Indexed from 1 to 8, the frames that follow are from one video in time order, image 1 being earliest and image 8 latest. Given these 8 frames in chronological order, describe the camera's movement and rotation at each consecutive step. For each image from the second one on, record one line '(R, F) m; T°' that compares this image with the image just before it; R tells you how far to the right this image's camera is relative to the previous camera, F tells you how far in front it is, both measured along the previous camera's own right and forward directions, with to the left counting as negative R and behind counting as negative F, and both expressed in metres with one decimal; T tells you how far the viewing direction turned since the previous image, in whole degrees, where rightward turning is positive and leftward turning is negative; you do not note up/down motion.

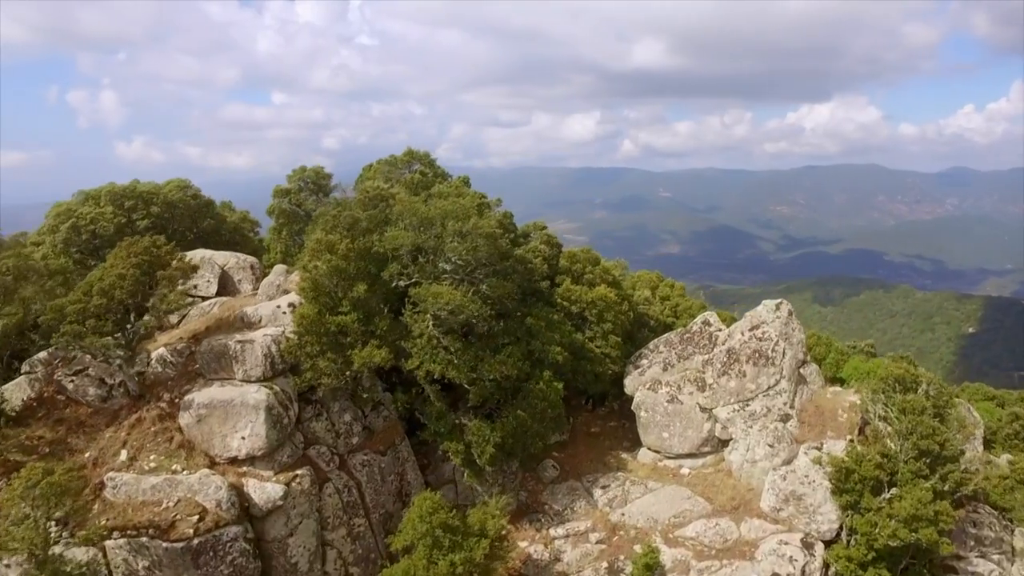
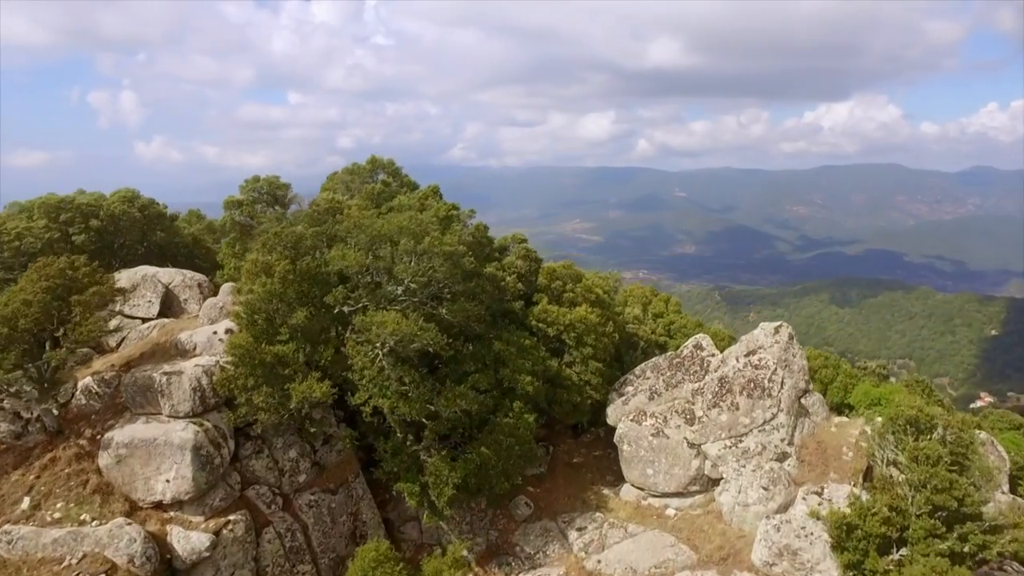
(+0.7, +0.9) m; -1°
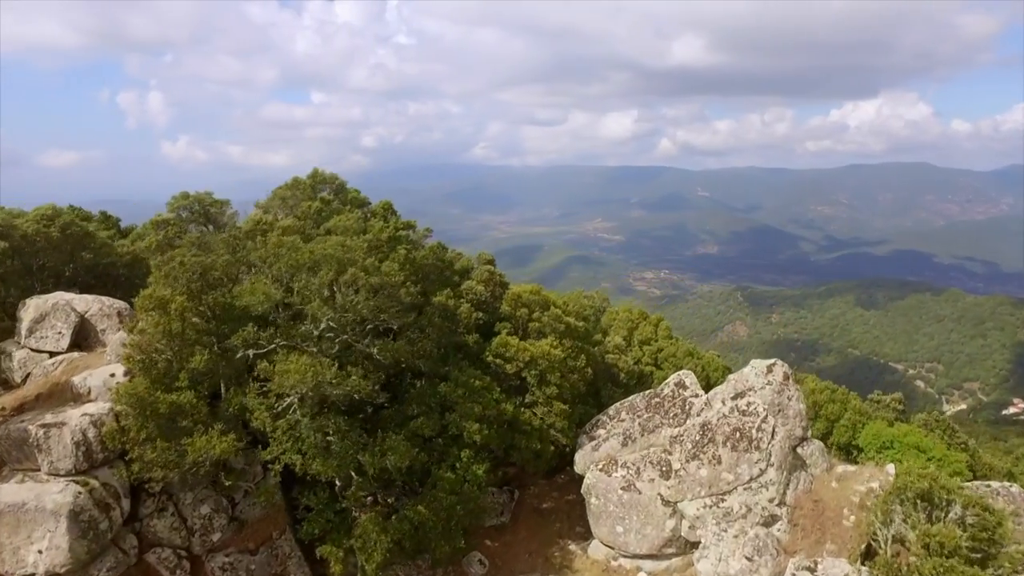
(+0.9, +1.2) m; -2°
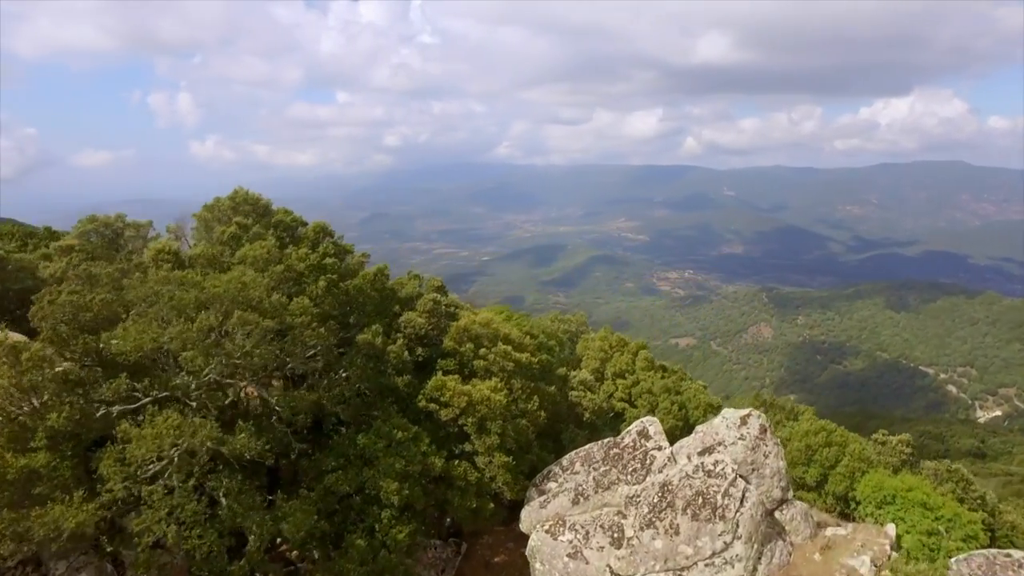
(+1.1, +1.1) m; -2°
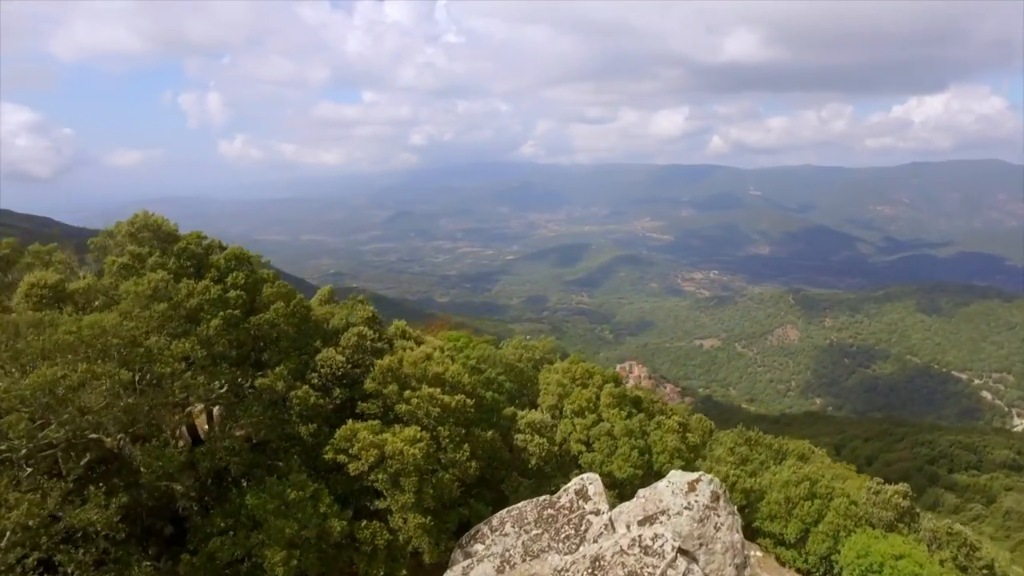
(+1.2, +1.0) m; -2°
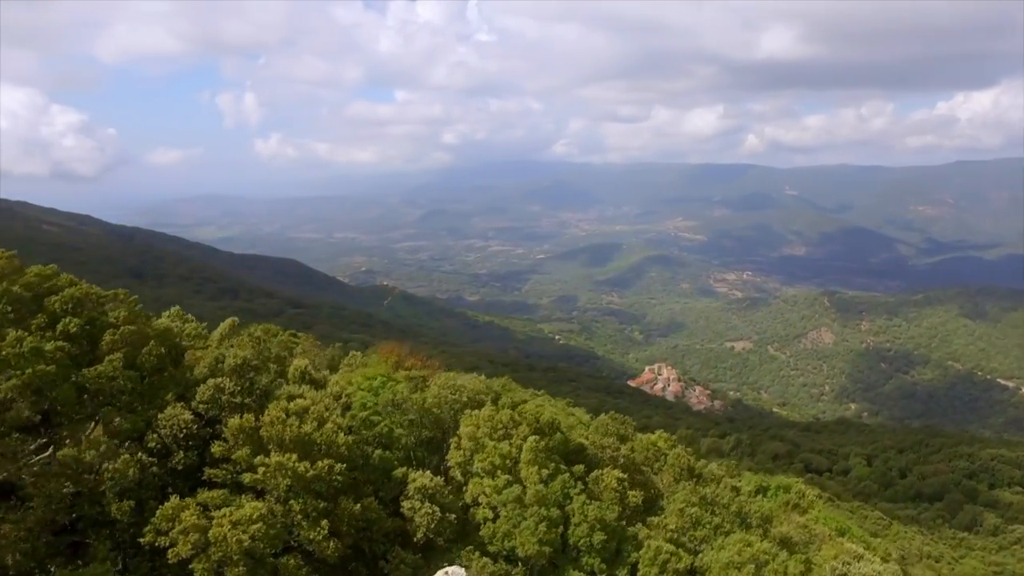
(+1.7, +1.3) m; -3°
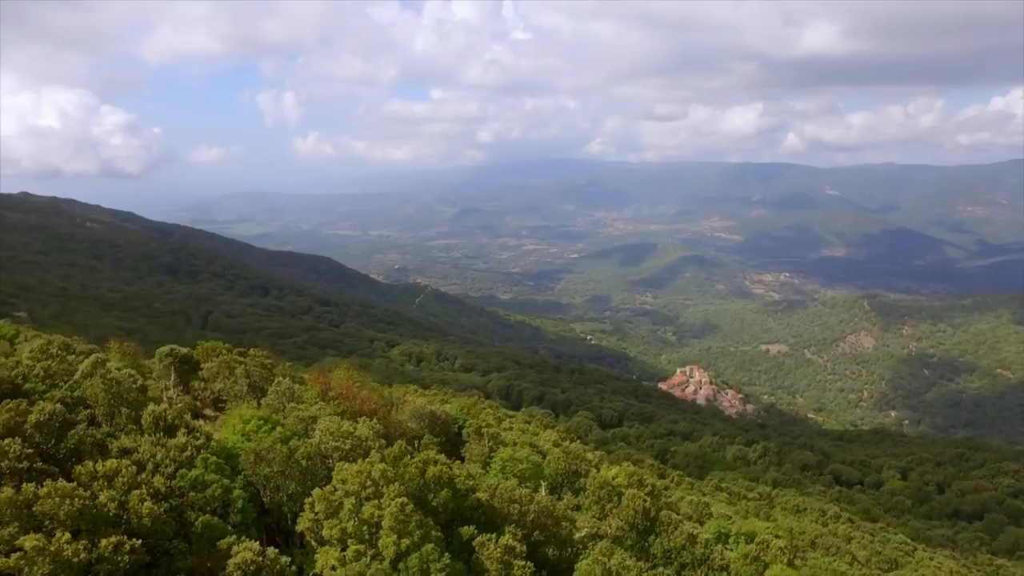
(+2.1, +1.2) m; -3°
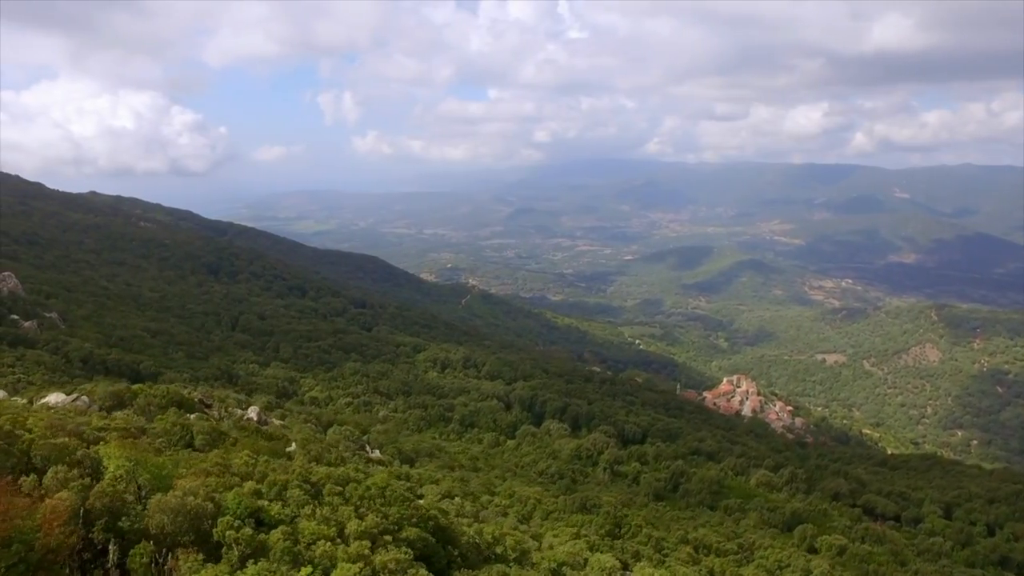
(+6.7, +3.0) m; -5°
